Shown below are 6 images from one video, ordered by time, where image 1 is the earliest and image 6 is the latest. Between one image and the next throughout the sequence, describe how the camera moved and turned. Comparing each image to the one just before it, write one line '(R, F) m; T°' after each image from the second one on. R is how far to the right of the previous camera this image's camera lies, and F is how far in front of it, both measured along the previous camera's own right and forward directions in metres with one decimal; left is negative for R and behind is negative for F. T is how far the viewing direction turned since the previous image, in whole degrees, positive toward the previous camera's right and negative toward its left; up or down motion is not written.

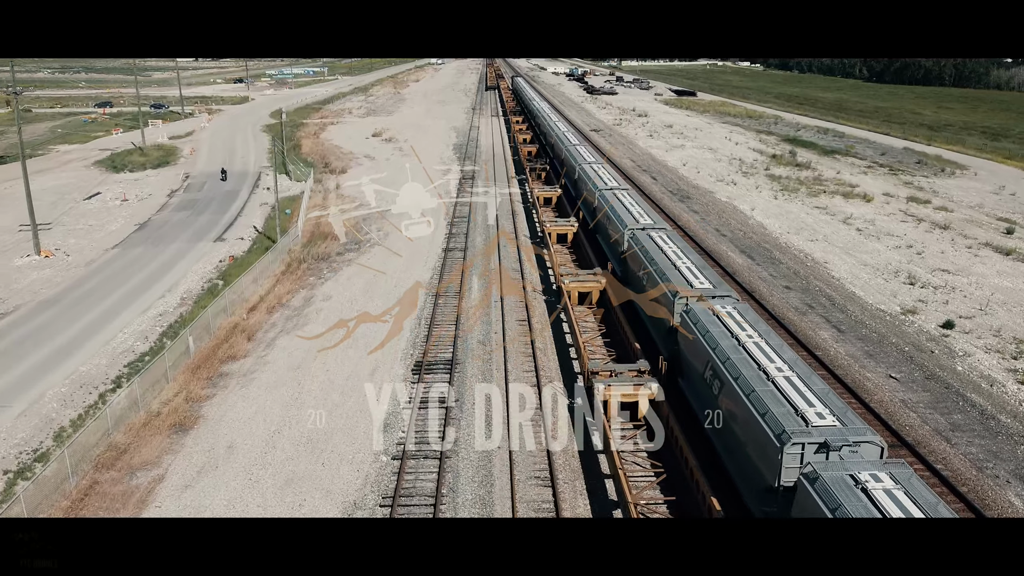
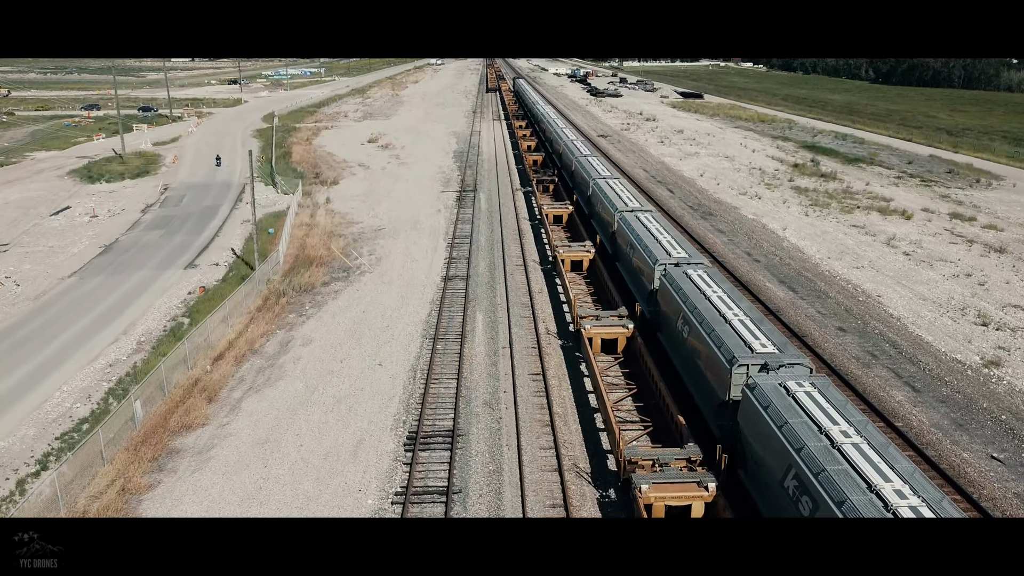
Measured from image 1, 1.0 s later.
(-0.3, +3.3) m; 0°
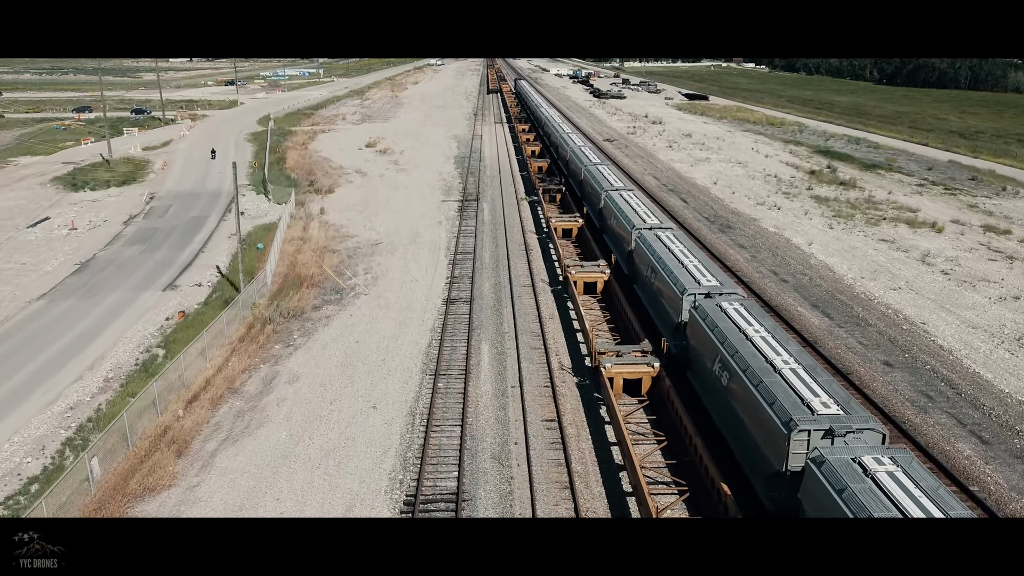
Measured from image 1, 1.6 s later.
(-0.3, +2.1) m; 0°
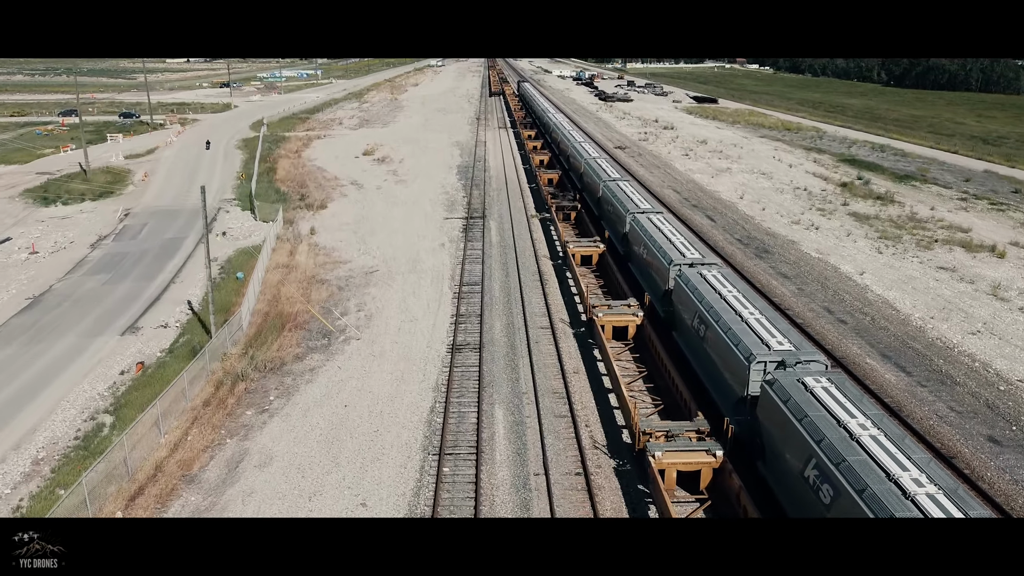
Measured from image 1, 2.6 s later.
(-0.5, +3.4) m; 0°
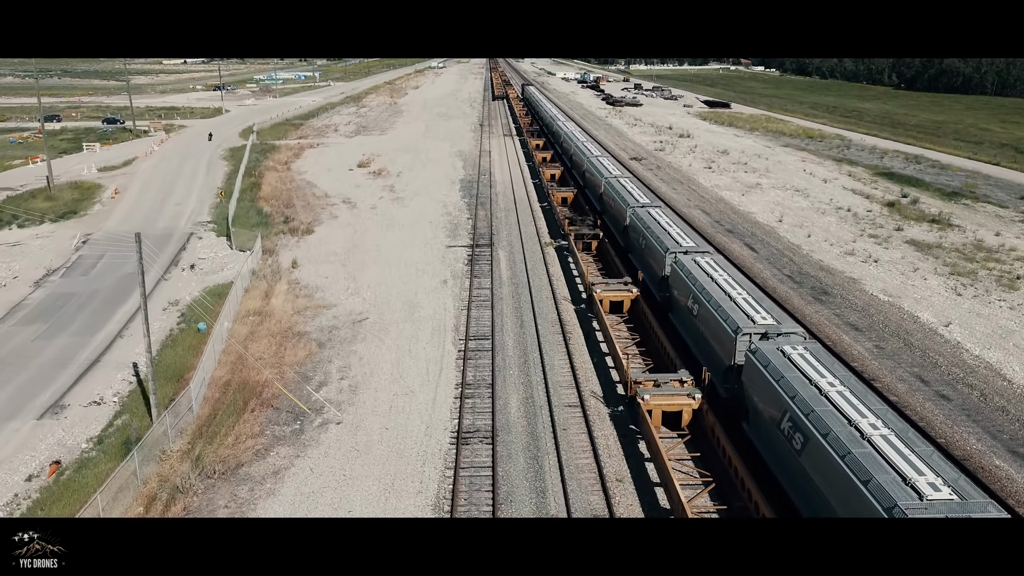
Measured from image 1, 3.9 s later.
(-0.5, +4.3) m; 0°
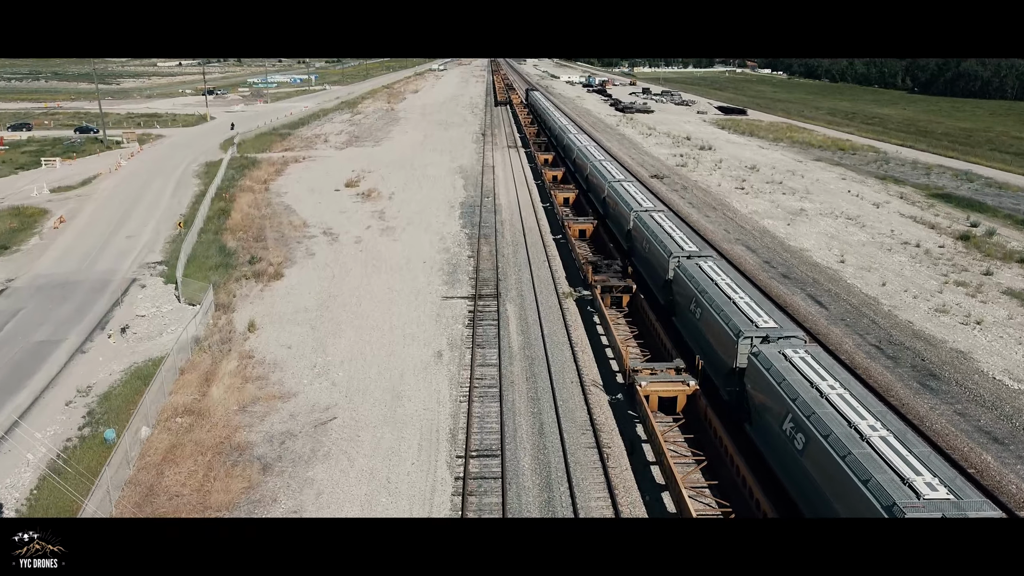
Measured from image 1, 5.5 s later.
(-0.4, +5.6) m; 0°
